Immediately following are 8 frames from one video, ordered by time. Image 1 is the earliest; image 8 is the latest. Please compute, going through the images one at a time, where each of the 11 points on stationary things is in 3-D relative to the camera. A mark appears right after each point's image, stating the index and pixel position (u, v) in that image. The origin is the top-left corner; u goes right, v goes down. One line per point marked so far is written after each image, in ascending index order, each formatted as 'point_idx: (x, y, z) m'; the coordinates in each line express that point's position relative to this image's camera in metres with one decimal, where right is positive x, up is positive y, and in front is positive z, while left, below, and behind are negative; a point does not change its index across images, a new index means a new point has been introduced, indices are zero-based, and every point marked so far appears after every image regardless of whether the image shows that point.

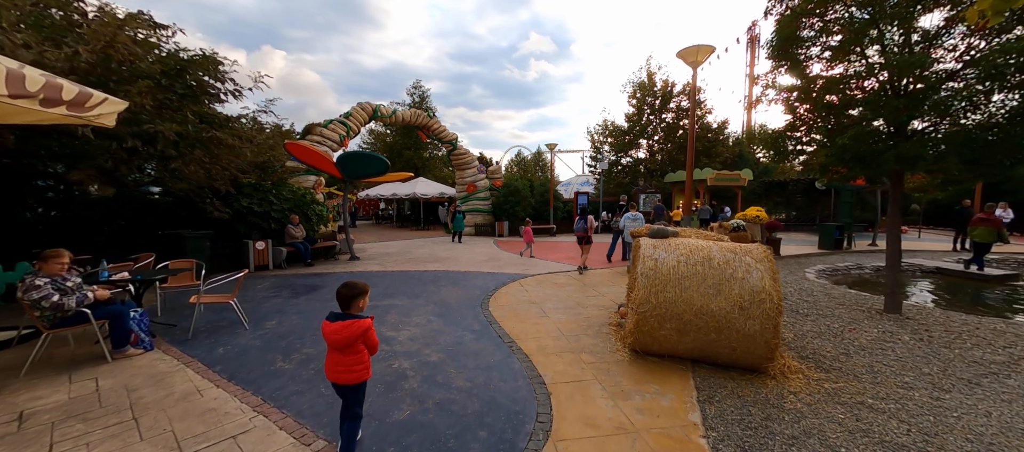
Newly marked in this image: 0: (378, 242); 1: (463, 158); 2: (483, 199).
0: (-5.5, -0.7, +15.3) m
1: (-2.5, +3.5, +18.8) m
2: (-1.5, +1.4, +18.8) m
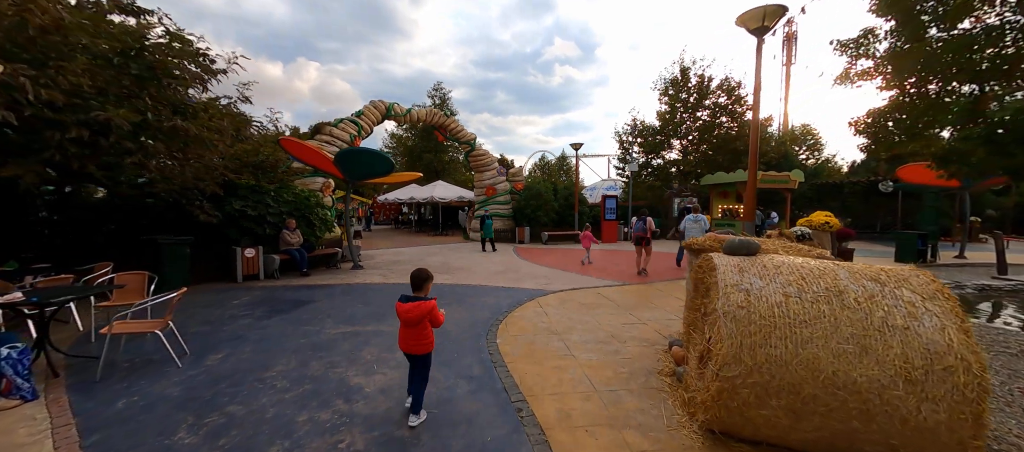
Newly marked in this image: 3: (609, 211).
0: (-4.7, -0.9, +14.3) m
1: (-1.4, +3.2, +17.7) m
2: (-0.4, +1.1, +17.6) m
3: (+4.4, +0.7, +16.9) m
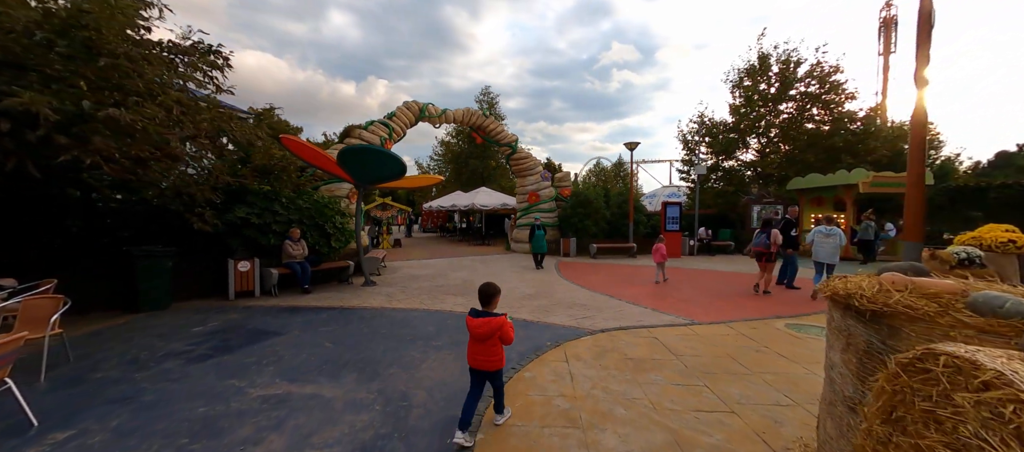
0: (-3.3, -1.2, +13.2) m
1: (+0.5, +2.8, +16.1) m
2: (+1.5, +0.7, +15.9) m
3: (+6.2, +0.2, +14.5) m
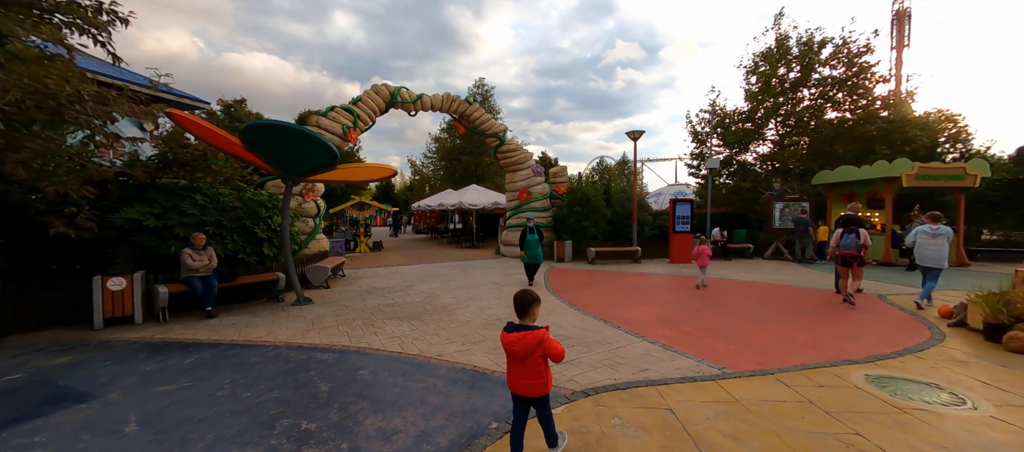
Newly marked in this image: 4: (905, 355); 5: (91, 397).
0: (-3.7, -1.3, +11.5) m
1: (+0.1, +2.7, +14.4) m
2: (+1.0, +0.6, +14.1) m
3: (+5.7, +0.2, +12.6) m
4: (+4.4, -1.5, +4.2) m
5: (-3.6, -1.5, +3.3) m
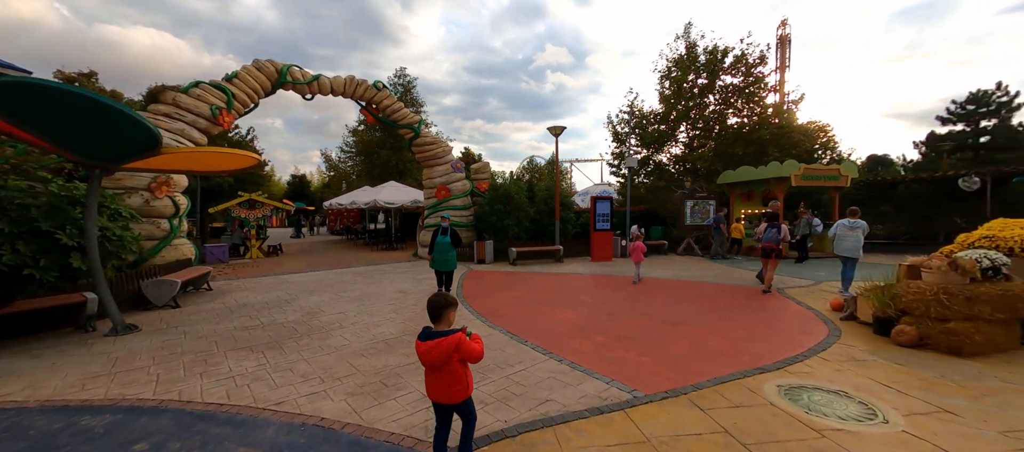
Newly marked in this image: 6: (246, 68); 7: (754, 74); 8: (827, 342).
0: (-6.1, -1.3, +9.8) m
1: (-2.9, +2.7, +13.3) m
2: (-1.9, +0.6, +13.2) m
3: (+3.0, +0.2, +12.6) m
4: (+3.2, -1.4, +4.1) m
5: (-4.5, -1.5, +1.7) m
6: (-6.9, +4.1, +9.7) m
7: (+11.2, +7.0, +17.3) m
8: (+3.8, -1.4, +4.5) m
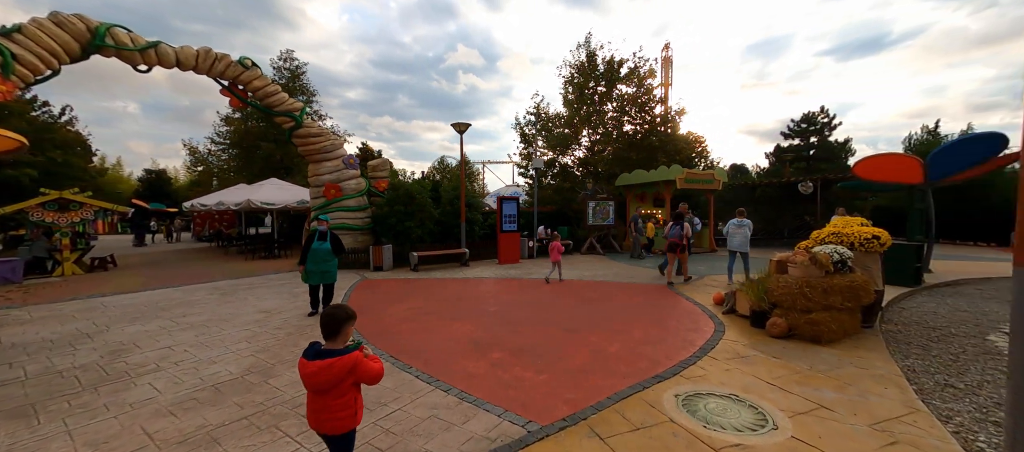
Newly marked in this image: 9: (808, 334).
0: (-8.3, -1.4, +7.5) m
1: (-6.0, +2.6, +11.6) m
2: (-5.0, +0.5, +11.8) m
3: (-0.1, +0.2, +12.3) m
4: (+2.1, -1.4, +4.1) m
5: (-5.0, -1.6, 0.0) m
6: (-9.1, +3.9, +7.2) m
7: (+6.7, +7.1, +18.8) m
8: (+2.5, -1.4, +4.6) m
9: (+3.6, -1.3, +4.5) m
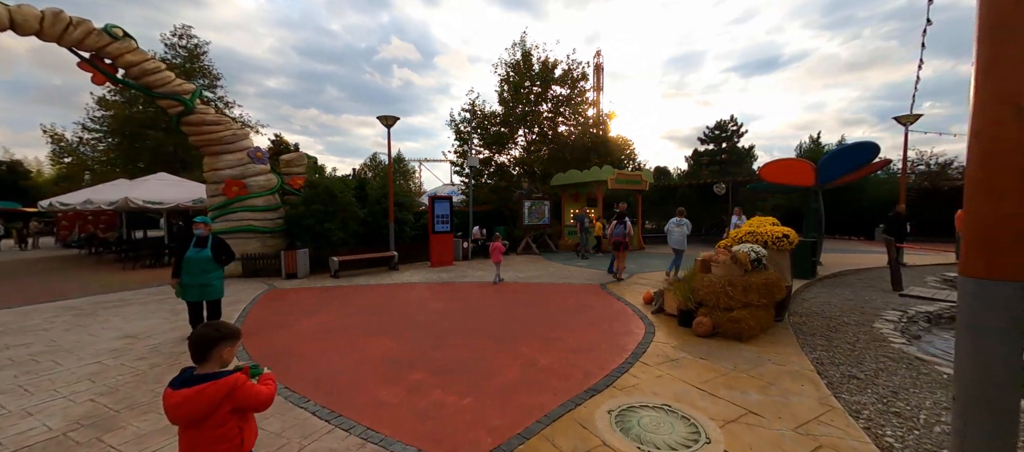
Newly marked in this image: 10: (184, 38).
0: (-9.5, -1.5, +5.6) m
1: (-8.0, +2.5, +10.1) m
2: (-7.0, +0.5, +10.4) m
3: (-2.2, +0.2, +11.7) m
4: (+1.3, -1.4, +3.9) m
5: (-5.0, -1.7, -1.3) m
6: (-10.3, +3.8, +5.2) m
7: (+3.4, +7.1, +19.2) m
8: (+1.6, -1.4, +4.6) m
9: (+2.7, -1.3, +4.6) m
10: (-17.0, +9.9, +19.4) m
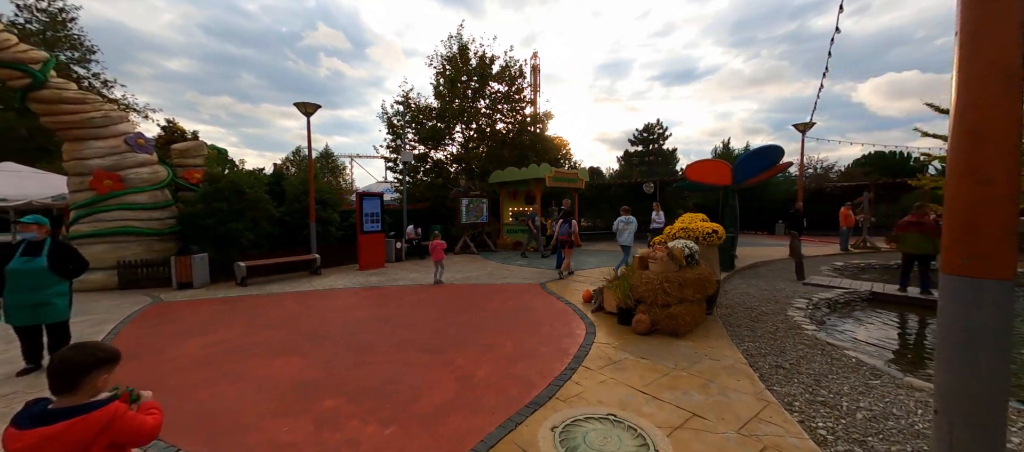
0: (-10.3, -1.6, +3.7) m
1: (-9.5, +2.5, +8.2) m
2: (-8.5, +0.5, +8.7) m
3: (-4.1, +0.2, +10.8) m
4: (+0.6, -1.4, +3.7) m
5: (-4.7, -1.7, -2.4) m
6: (-11.1, +3.7, +3.1) m
7: (+0.2, +7.2, +19.1) m
8: (+0.9, -1.4, +4.4) m
9: (+1.9, -1.3, +4.6) m
10: (-20.0, +9.8, +16.0) m
